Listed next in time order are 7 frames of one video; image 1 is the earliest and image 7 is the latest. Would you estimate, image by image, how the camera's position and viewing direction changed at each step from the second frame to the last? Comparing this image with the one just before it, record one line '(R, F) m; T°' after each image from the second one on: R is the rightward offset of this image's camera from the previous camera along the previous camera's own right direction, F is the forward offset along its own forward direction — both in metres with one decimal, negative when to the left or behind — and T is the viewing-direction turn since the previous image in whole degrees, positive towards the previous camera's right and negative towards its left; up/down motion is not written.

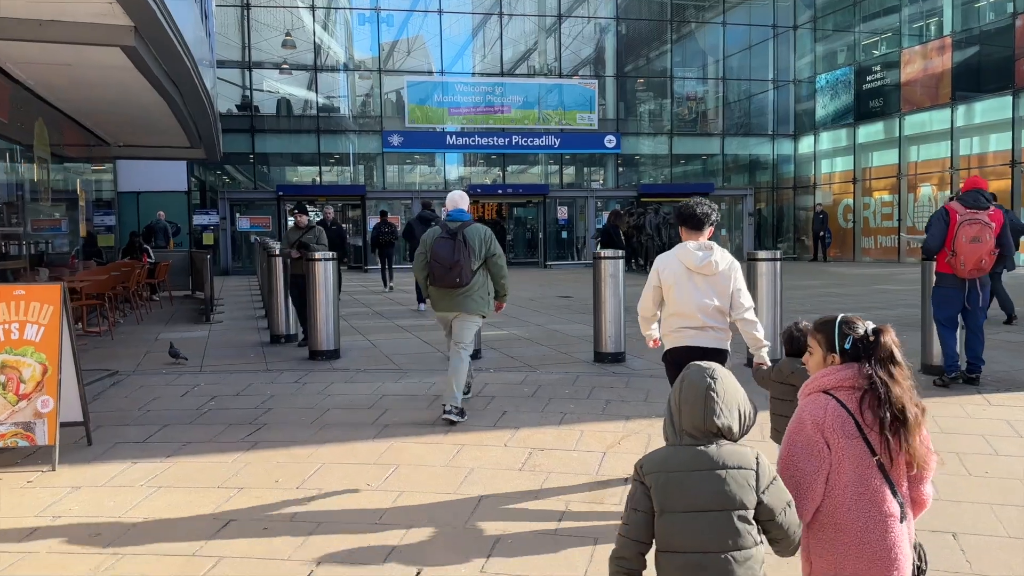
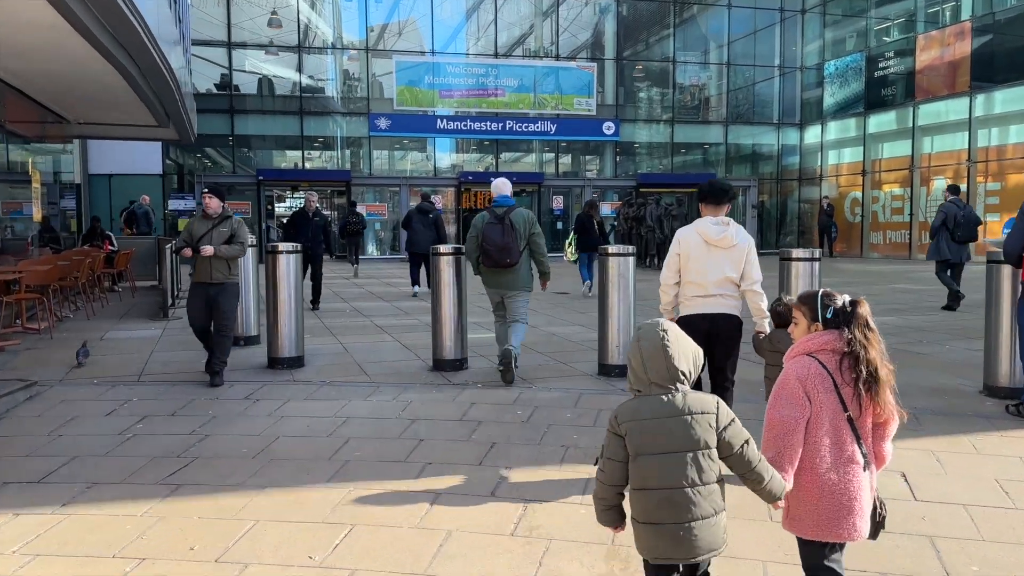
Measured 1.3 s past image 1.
(0.0, +1.1) m; +1°
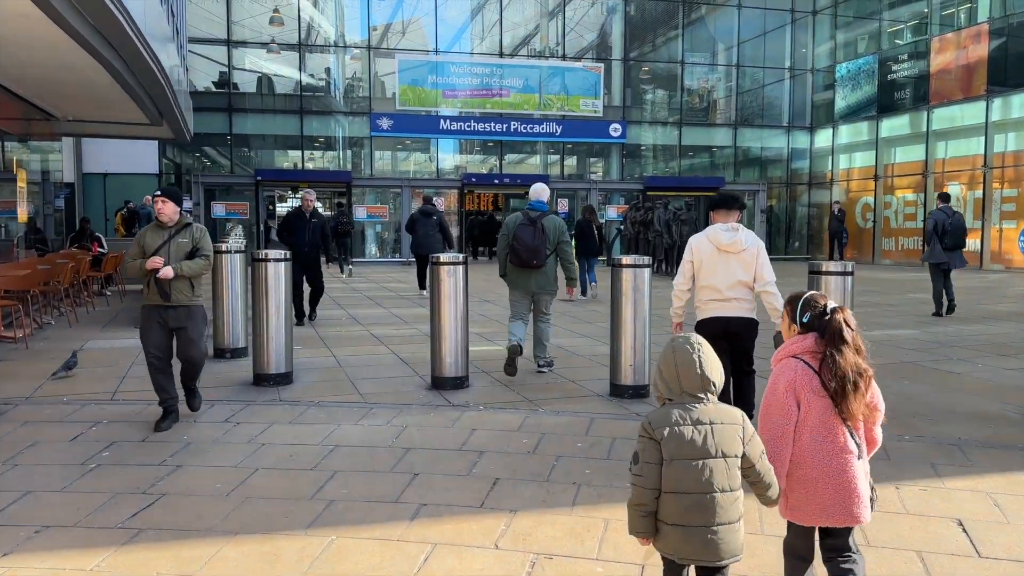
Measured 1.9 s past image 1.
(0.0, +0.5) m; 0°
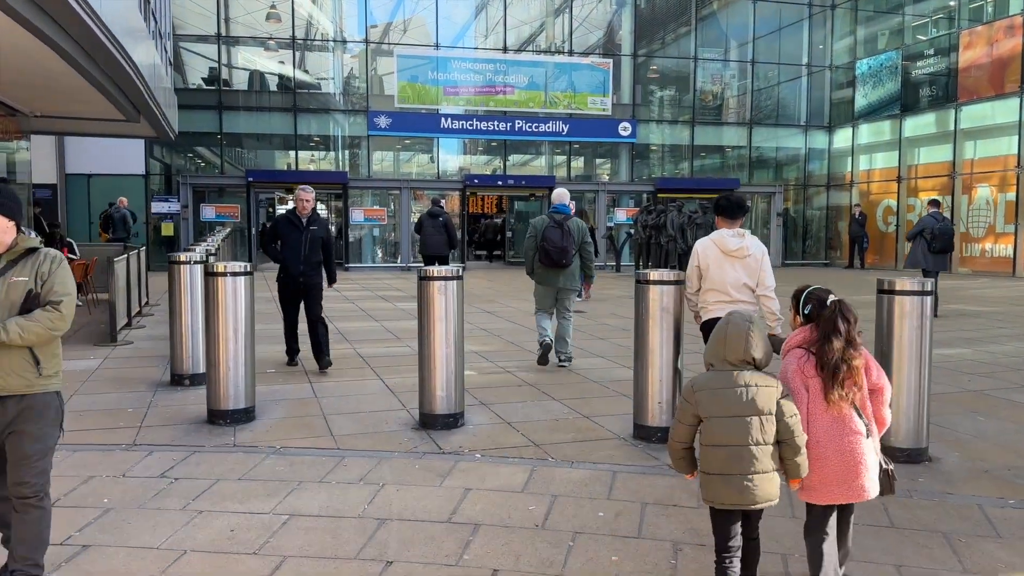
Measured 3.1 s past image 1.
(0.0, +1.0) m; 0°
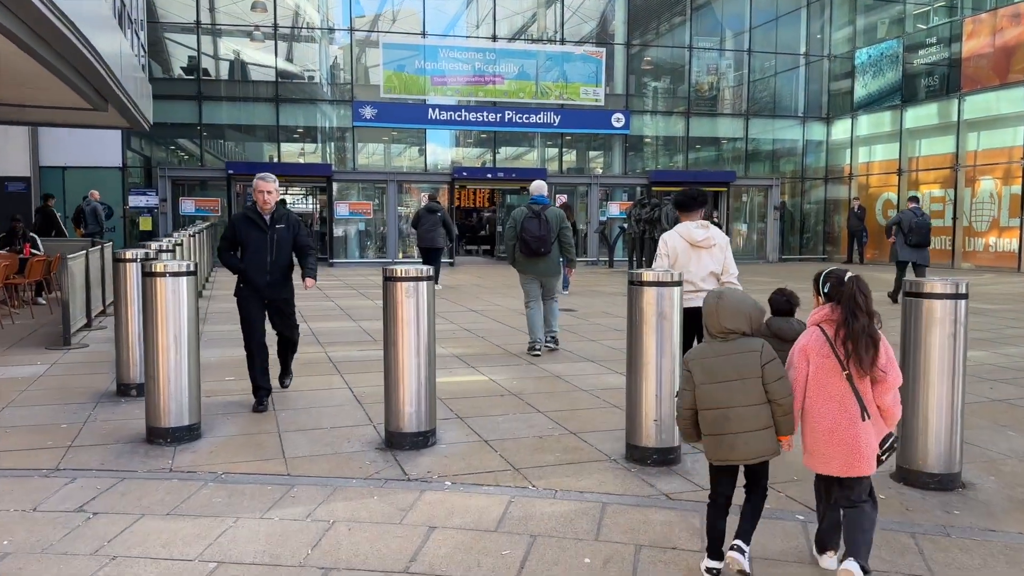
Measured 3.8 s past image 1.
(+0.1, +0.6) m; 0°
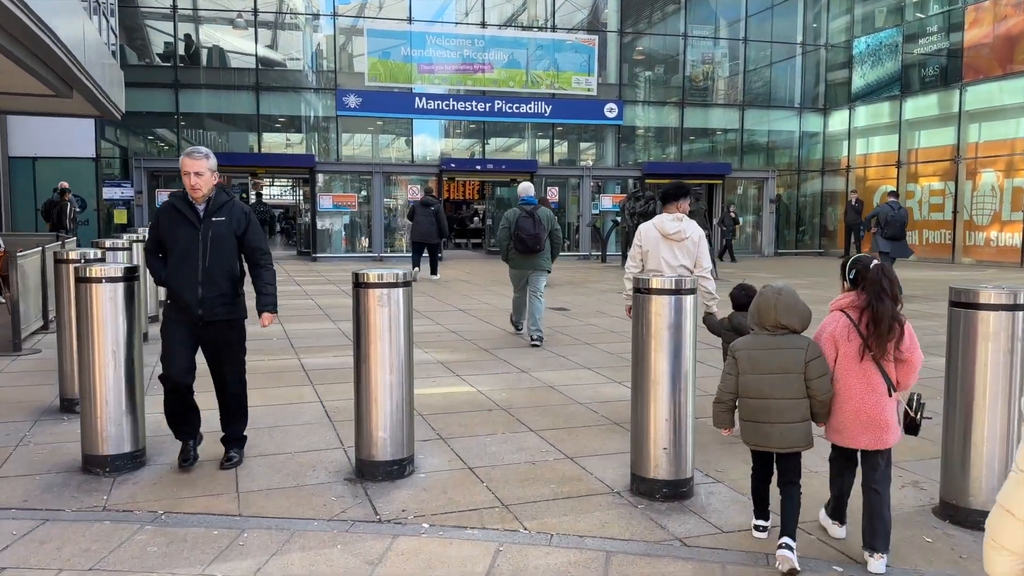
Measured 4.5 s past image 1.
(0.0, +0.6) m; +1°
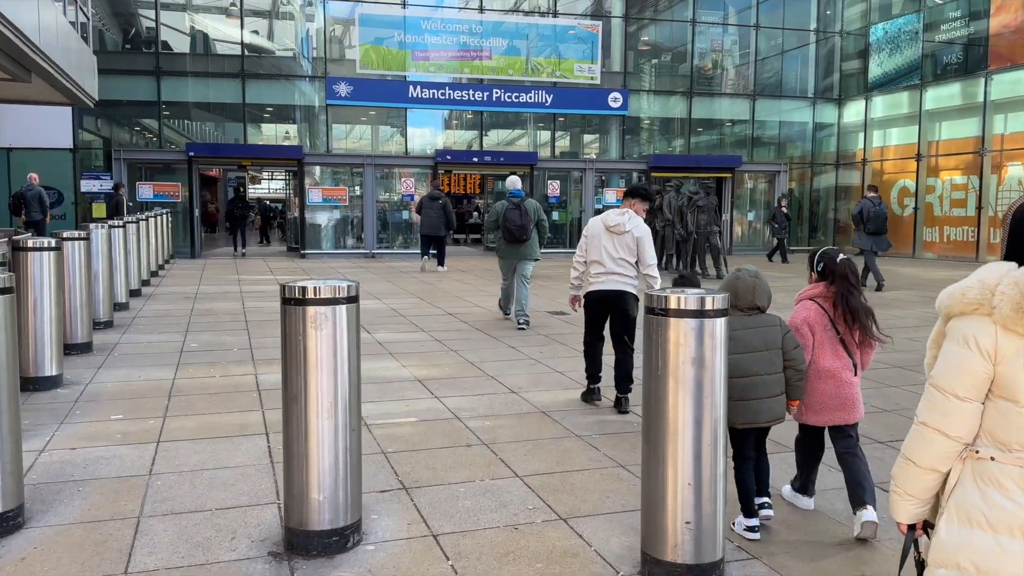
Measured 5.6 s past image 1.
(+0.1, +0.9) m; 0°
